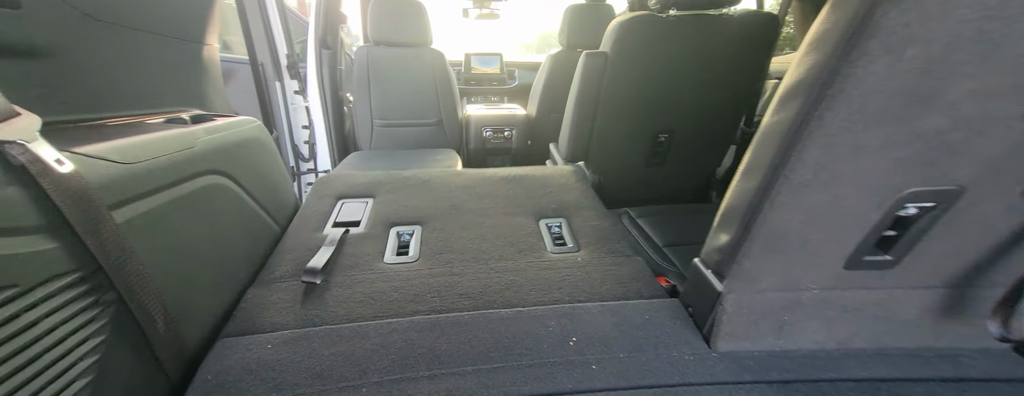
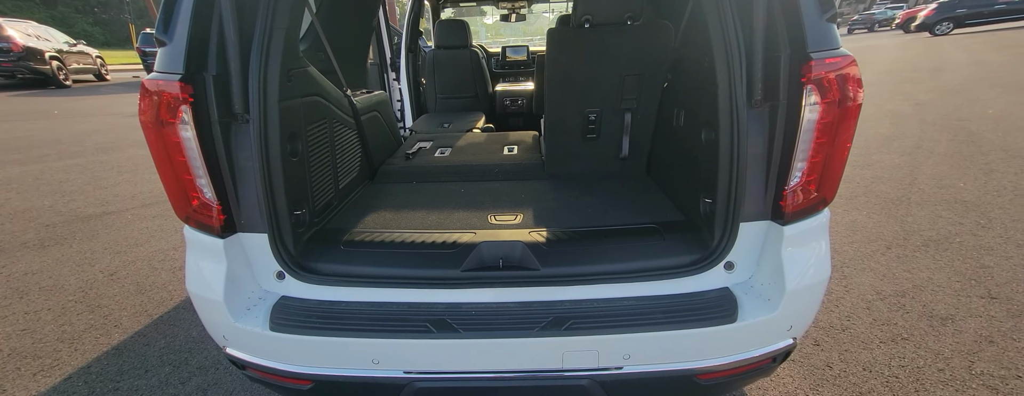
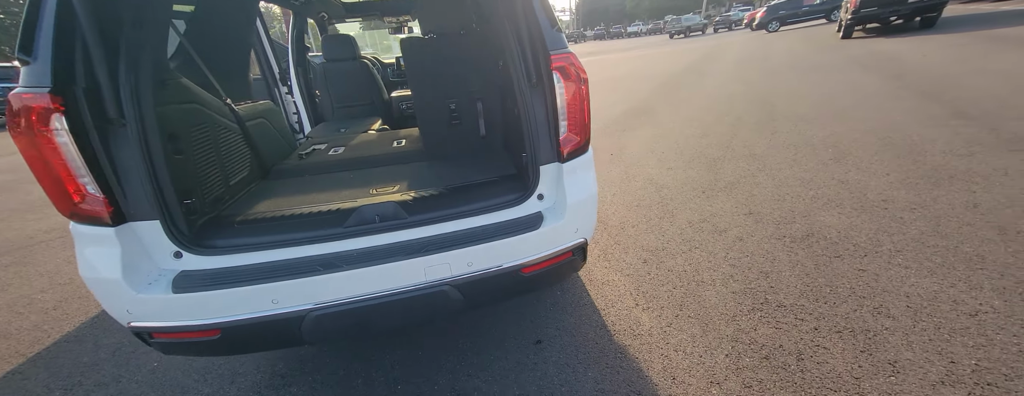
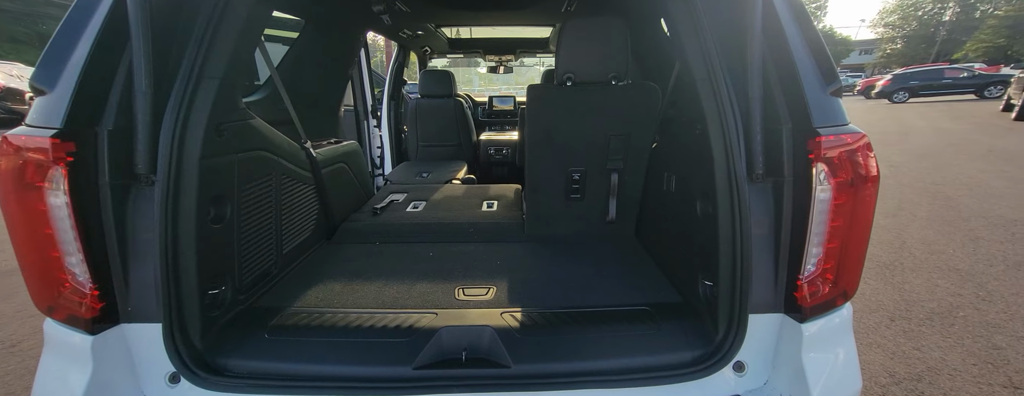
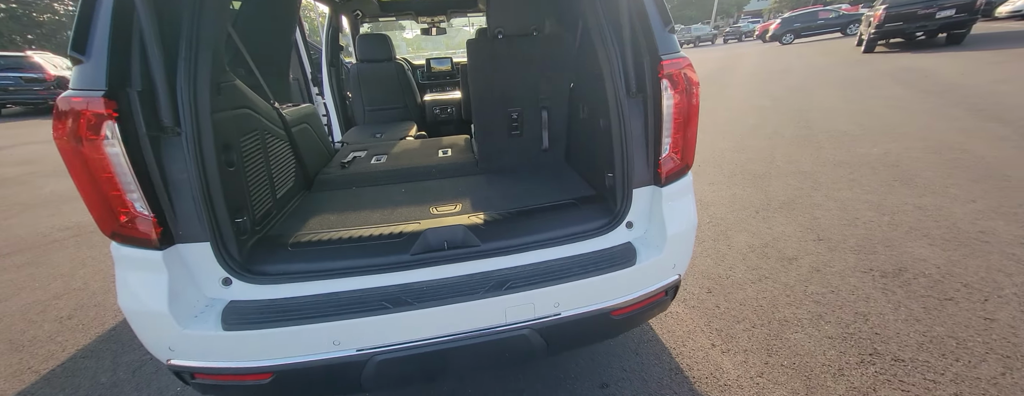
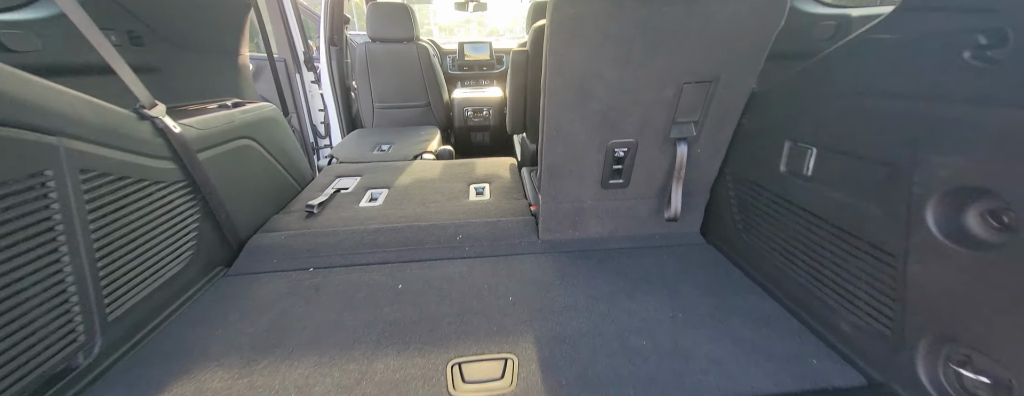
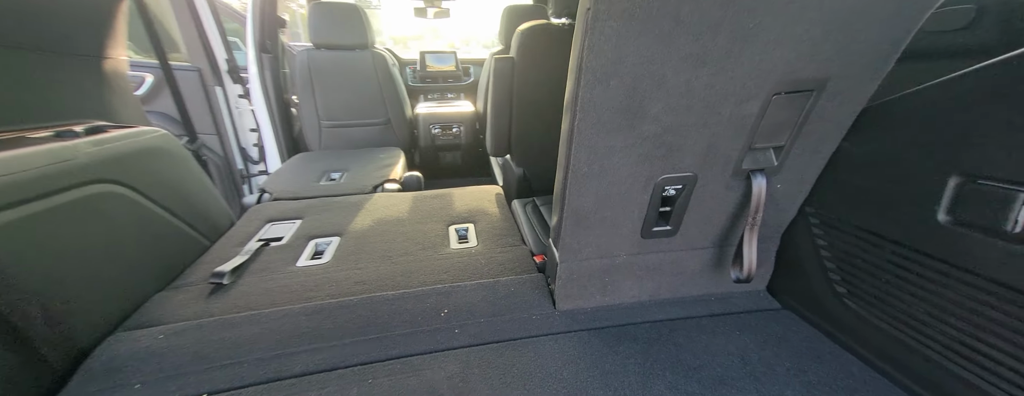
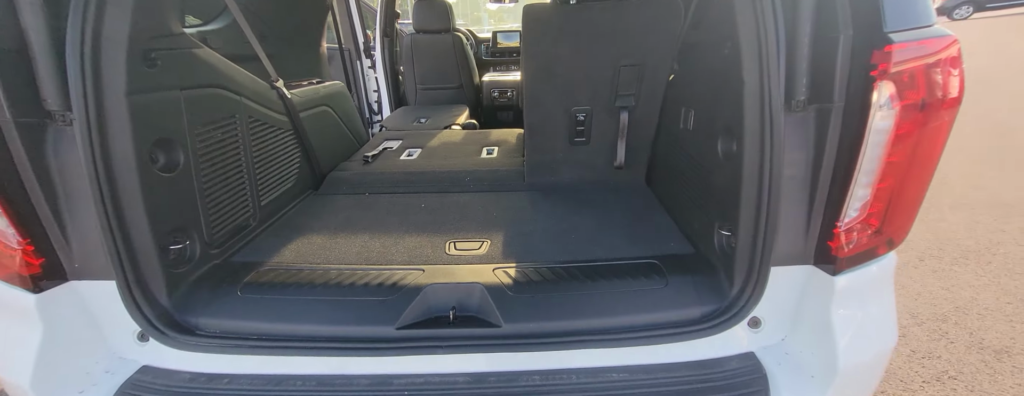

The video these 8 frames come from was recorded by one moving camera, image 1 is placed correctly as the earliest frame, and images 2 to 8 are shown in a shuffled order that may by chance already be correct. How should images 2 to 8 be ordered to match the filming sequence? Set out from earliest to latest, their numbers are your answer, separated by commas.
7, 6, 8, 2, 4, 5, 3
